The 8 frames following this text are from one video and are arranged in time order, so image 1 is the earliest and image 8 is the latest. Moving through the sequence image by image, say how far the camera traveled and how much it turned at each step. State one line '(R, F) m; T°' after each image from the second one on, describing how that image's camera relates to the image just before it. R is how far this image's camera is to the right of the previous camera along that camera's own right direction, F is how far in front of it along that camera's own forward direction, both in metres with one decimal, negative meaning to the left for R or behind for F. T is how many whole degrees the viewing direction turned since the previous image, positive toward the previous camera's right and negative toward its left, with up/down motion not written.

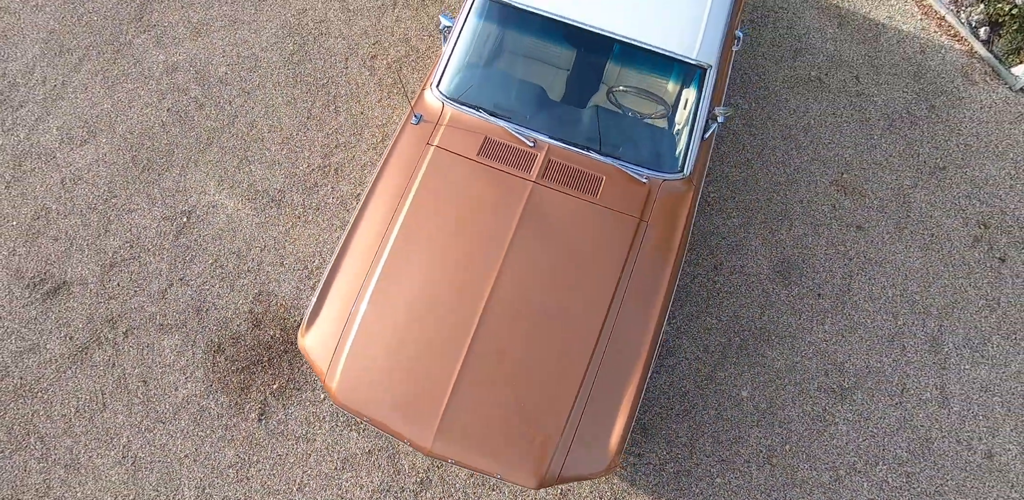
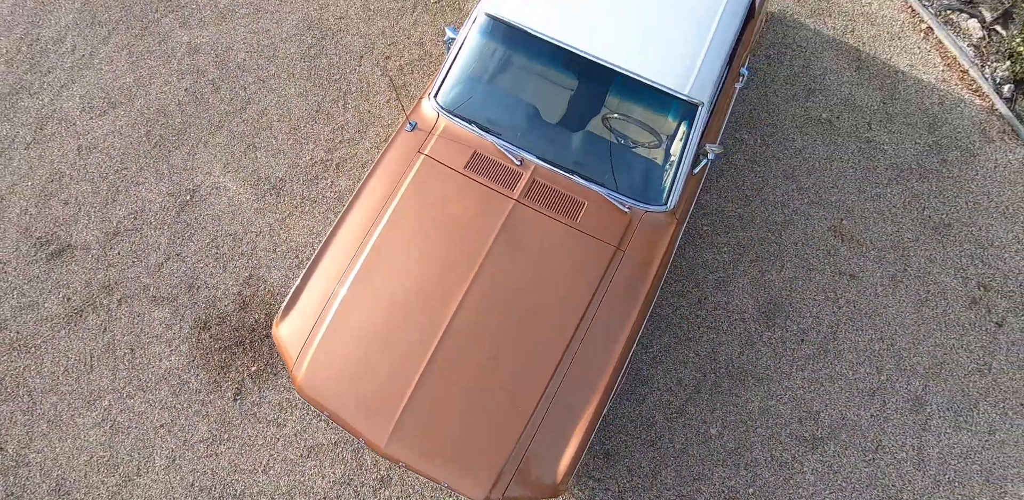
(+0.3, 0.0) m; -3°
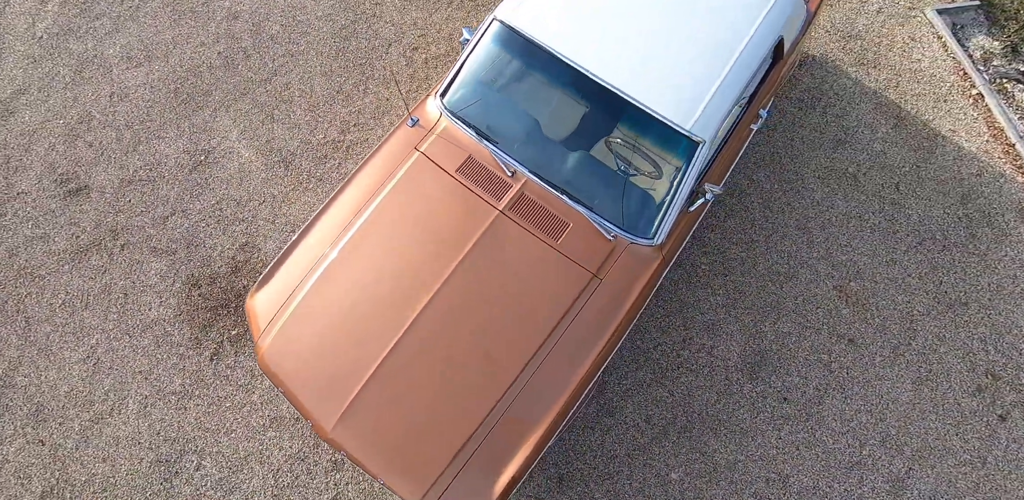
(+0.4, +0.1) m; -4°
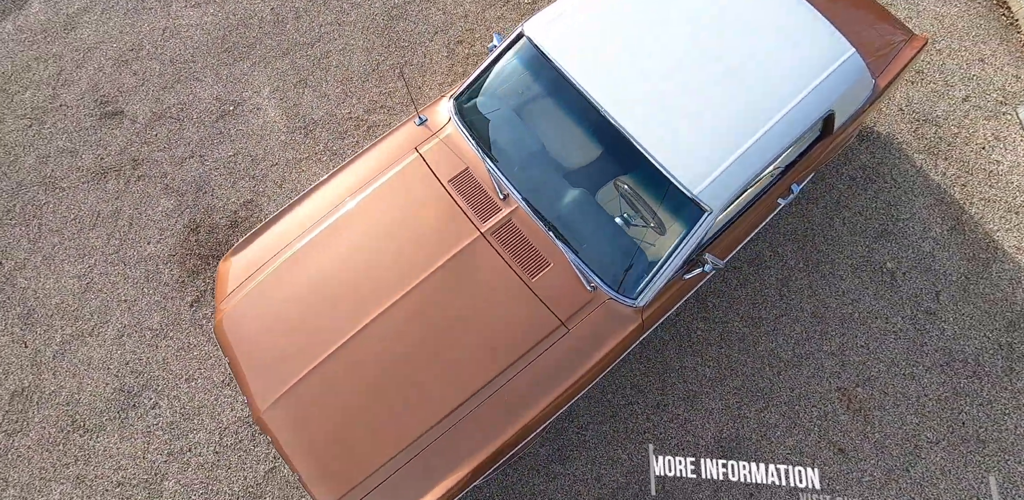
(+0.5, +0.2) m; -6°
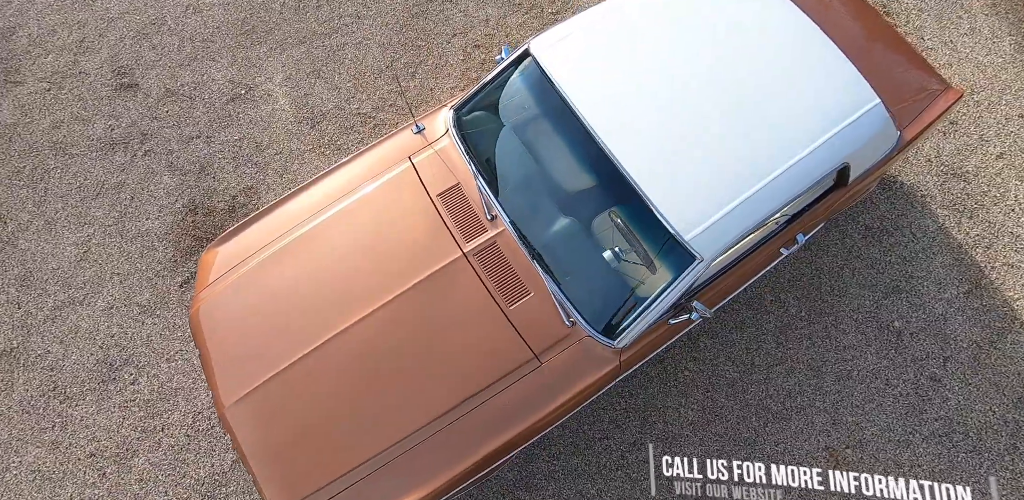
(+0.3, +0.1) m; -3°
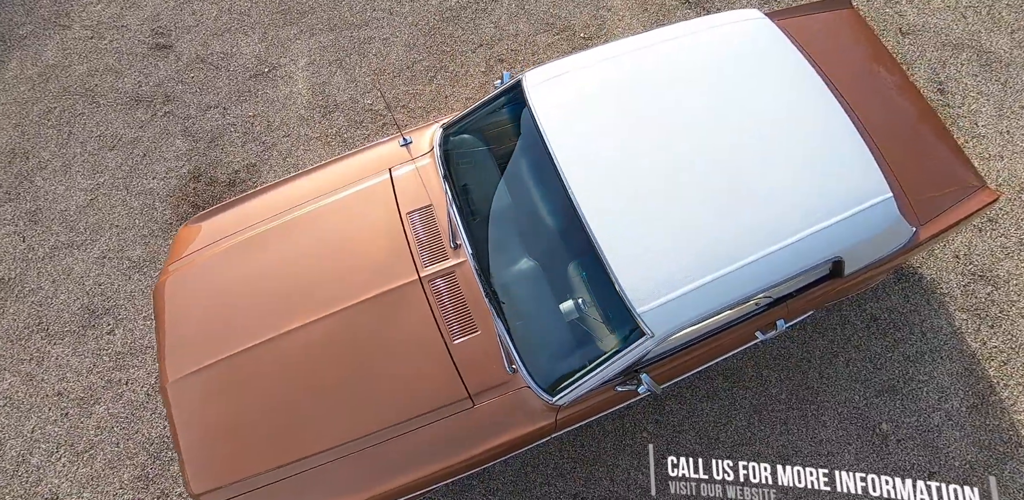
(+0.5, +0.1) m; -5°
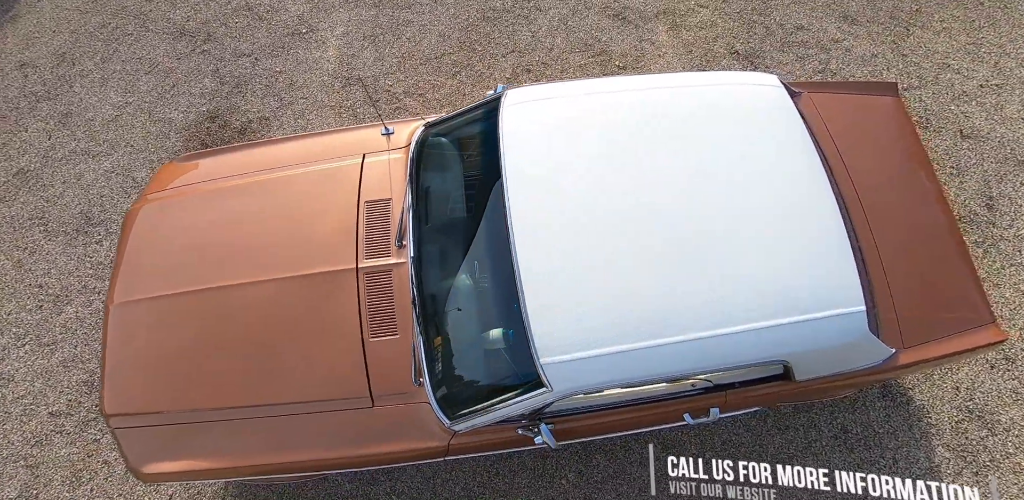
(+0.7, +0.1) m; -6°
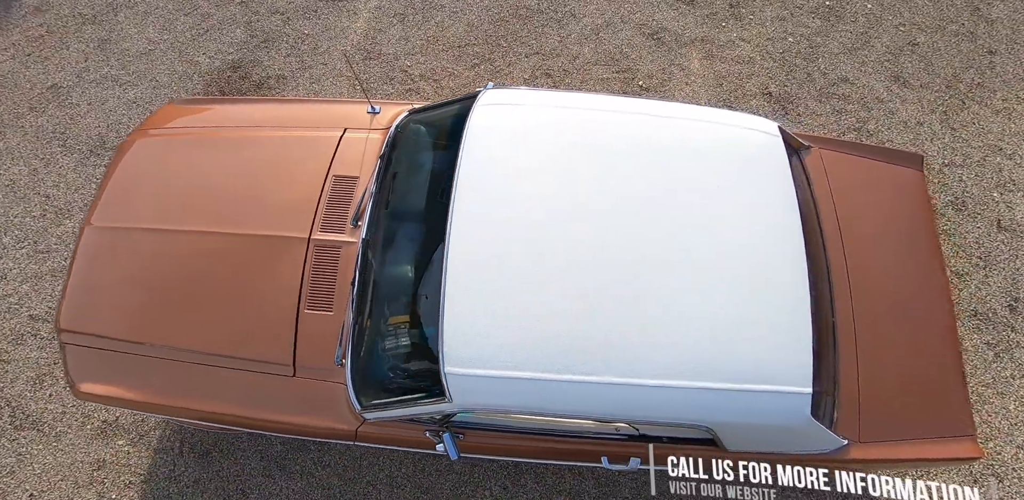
(+0.6, +0.1) m; -5°
